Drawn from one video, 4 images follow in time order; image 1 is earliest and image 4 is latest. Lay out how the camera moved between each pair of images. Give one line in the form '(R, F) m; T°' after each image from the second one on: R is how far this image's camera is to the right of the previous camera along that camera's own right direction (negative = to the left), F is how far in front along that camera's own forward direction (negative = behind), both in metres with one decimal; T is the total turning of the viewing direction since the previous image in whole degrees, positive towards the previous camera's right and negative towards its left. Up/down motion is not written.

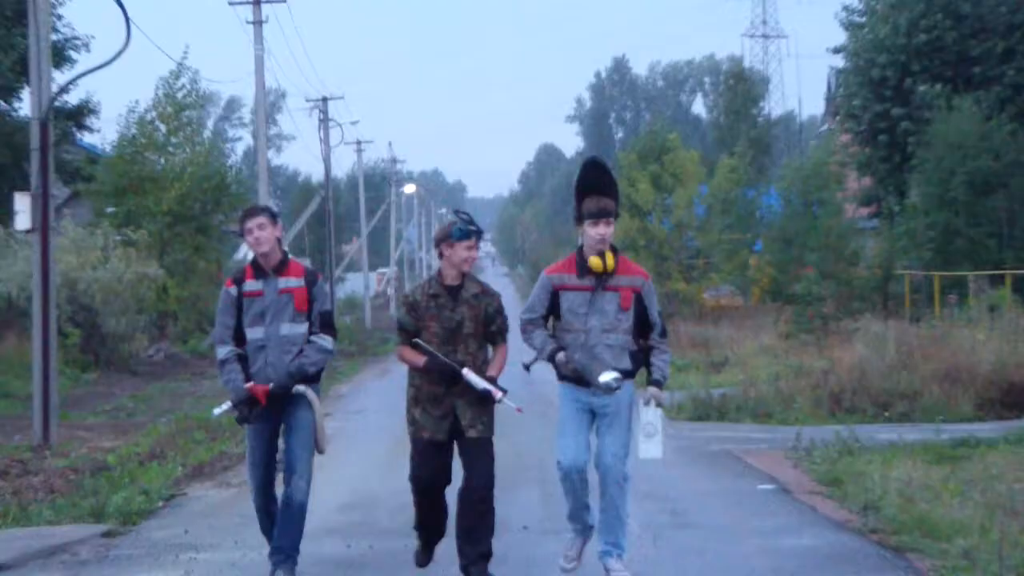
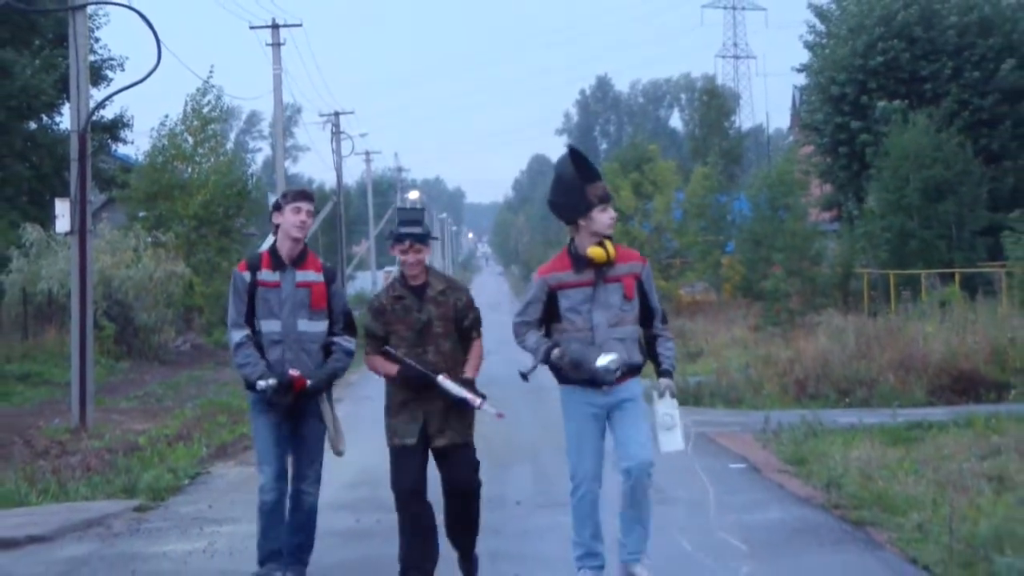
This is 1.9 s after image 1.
(+0.2, -1.5) m; -1°
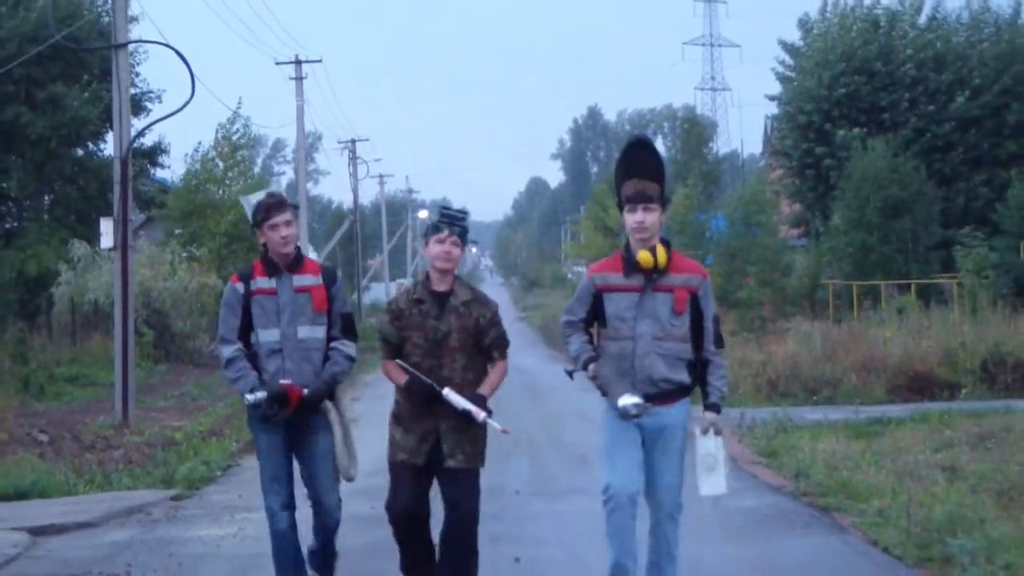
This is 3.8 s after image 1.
(+0.1, -1.7) m; 0°
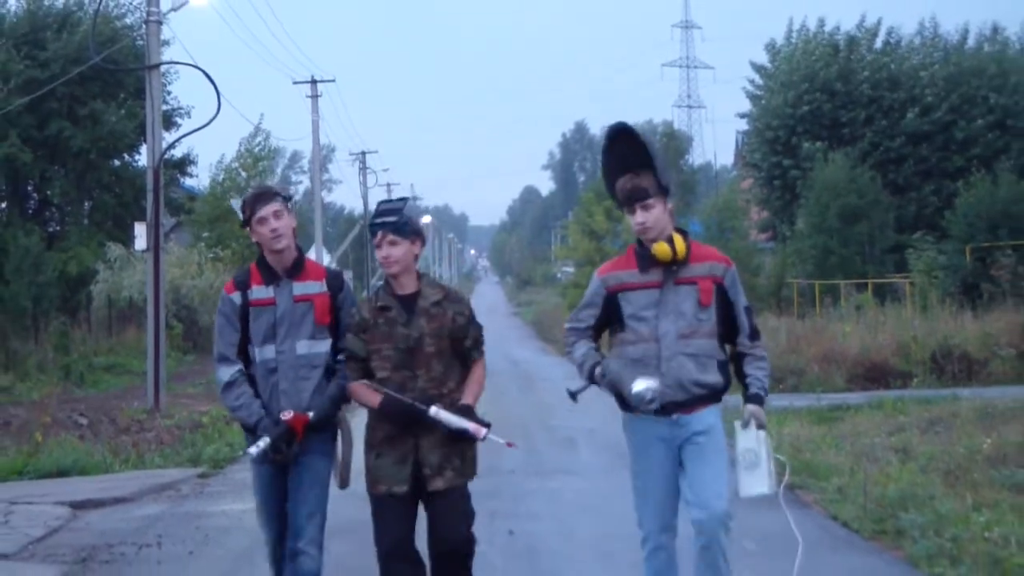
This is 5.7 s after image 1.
(+0.2, -1.8) m; 0°
